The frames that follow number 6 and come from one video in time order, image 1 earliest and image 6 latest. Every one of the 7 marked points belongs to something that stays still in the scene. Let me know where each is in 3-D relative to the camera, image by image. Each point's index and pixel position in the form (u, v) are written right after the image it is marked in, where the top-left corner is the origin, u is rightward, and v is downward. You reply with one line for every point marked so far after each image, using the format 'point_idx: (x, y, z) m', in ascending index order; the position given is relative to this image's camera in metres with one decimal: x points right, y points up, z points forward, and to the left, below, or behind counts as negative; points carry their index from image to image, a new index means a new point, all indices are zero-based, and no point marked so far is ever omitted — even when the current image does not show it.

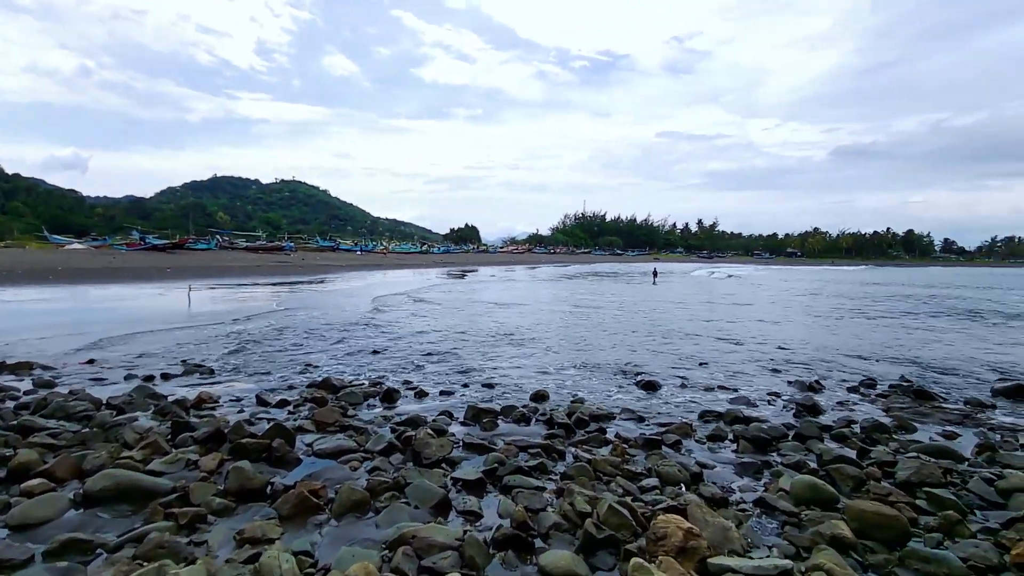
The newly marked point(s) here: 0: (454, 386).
0: (-1.1, -1.9, +9.9) m
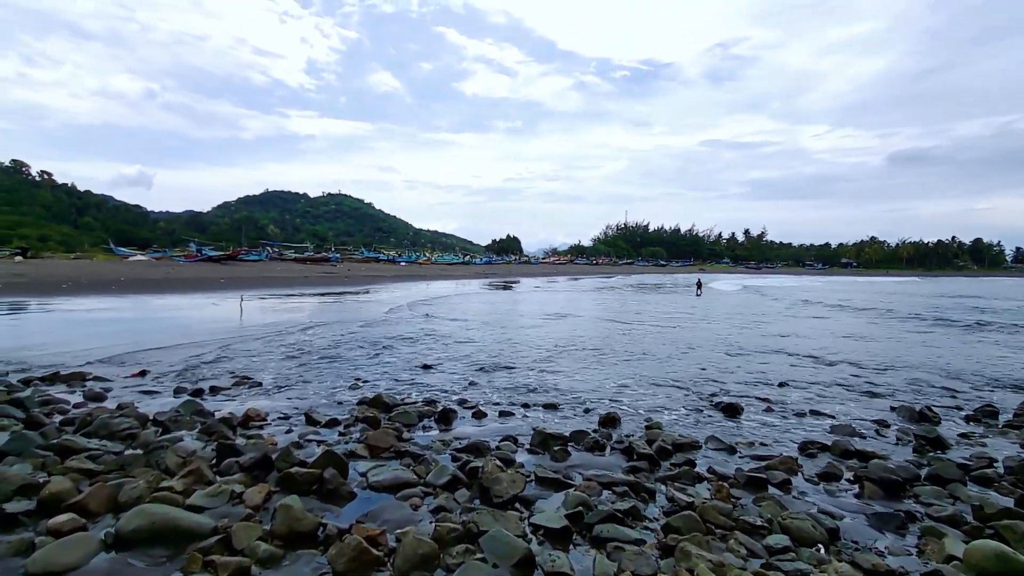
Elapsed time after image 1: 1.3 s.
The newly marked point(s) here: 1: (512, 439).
0: (0.0, -2.1, +9.1) m
1: (0.0, -2.0, +7.1) m
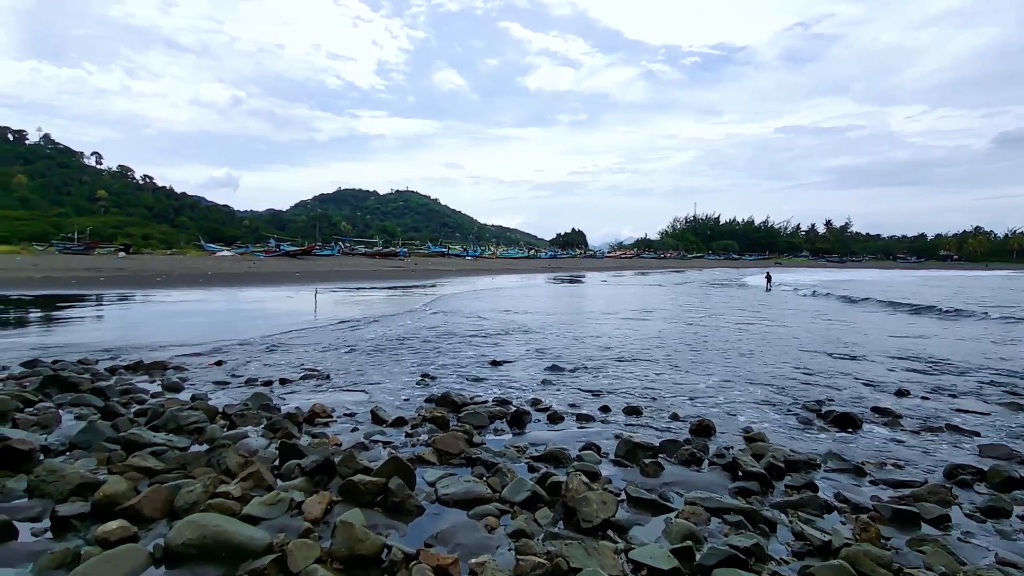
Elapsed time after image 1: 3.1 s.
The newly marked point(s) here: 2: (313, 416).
0: (+1.3, -1.9, +8.3) m
1: (+1.0, -1.9, +6.4) m
2: (-2.7, -1.7, +7.2) m
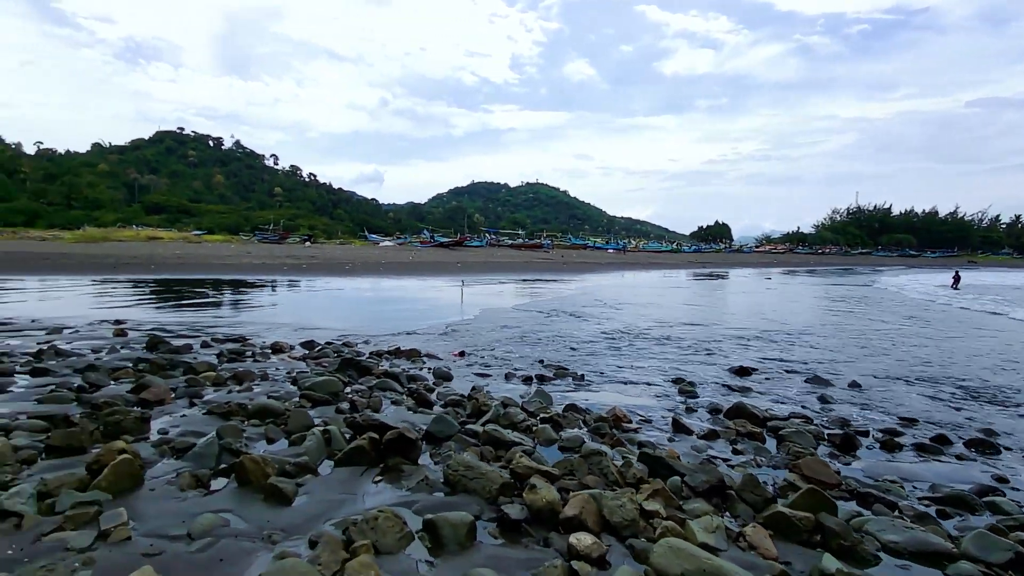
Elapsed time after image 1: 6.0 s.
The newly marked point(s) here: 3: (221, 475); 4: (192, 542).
0: (+5.6, -2.0, +7.1) m
1: (+4.8, -2.0, +5.2) m
2: (+1.4, -1.7, +6.9) m
3: (-2.6, -1.7, +4.7) m
4: (-2.1, -1.7, +3.6) m
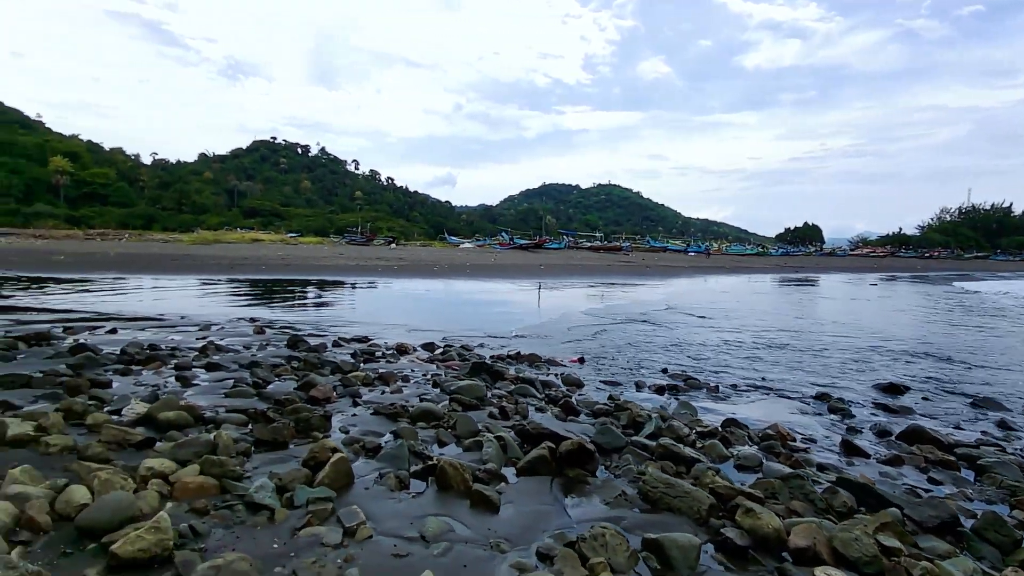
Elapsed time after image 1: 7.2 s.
0: (+7.5, -2.2, +6.2) m
1: (+6.6, -2.2, +4.4) m
2: (+3.4, -1.9, +6.5) m
3: (-0.9, -1.7, +4.8) m
4: (-0.6, -1.8, +3.6) m
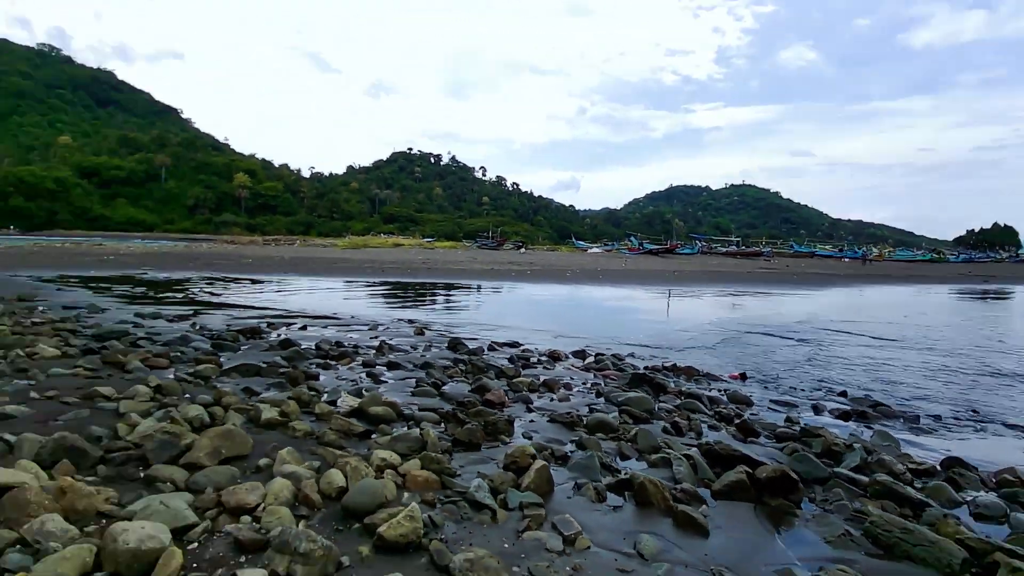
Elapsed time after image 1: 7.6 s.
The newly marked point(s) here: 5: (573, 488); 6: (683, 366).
0: (+9.4, -2.5, +4.2) m
1: (+8.1, -2.5, +2.8) m
2: (+5.5, -2.1, +5.5) m
3: (+0.9, -1.9, +4.8) m
4: (+1.0, -1.9, +3.6) m
5: (+0.5, -1.8, +4.8) m
6: (+3.8, -1.7, +11.6) m
